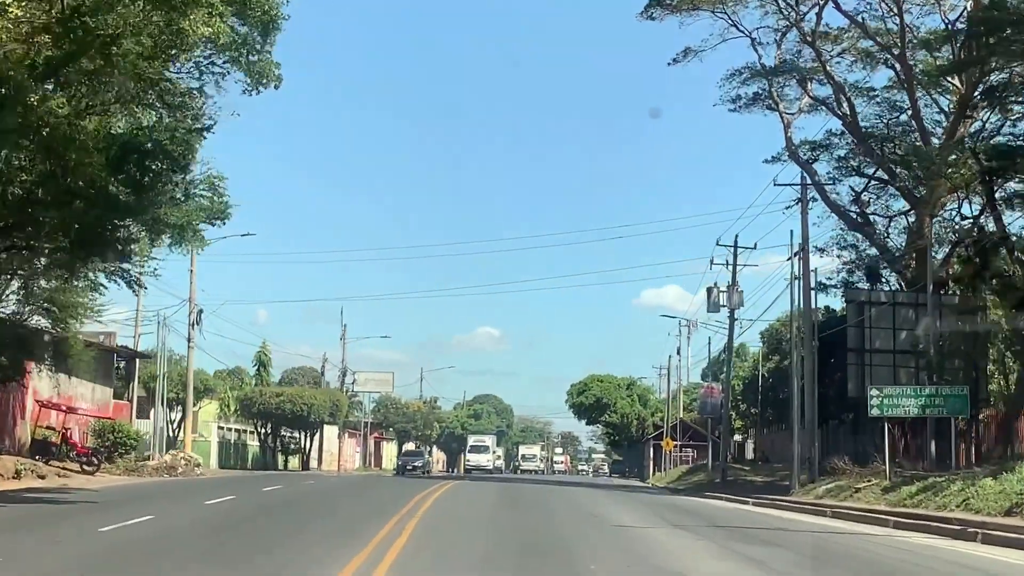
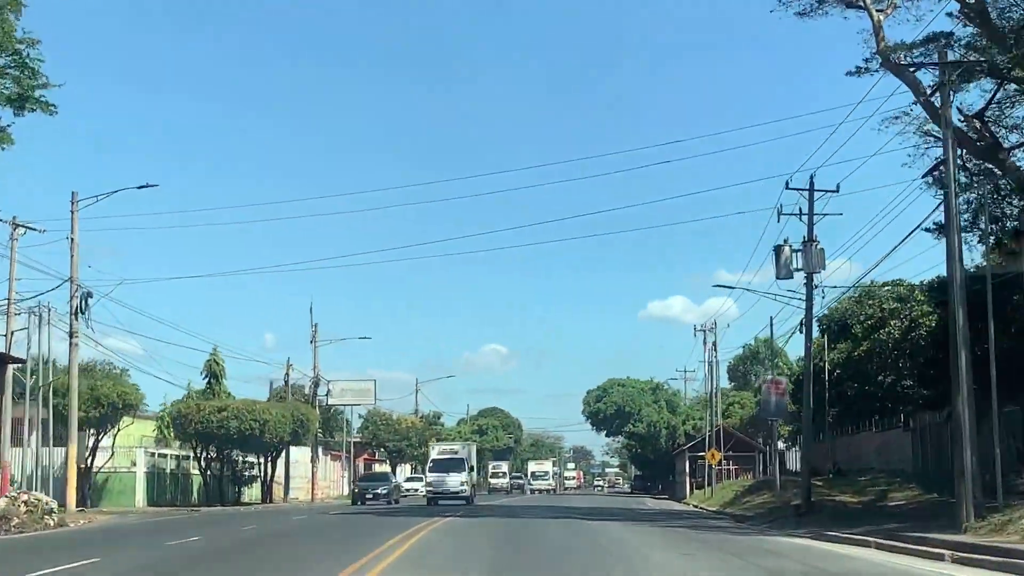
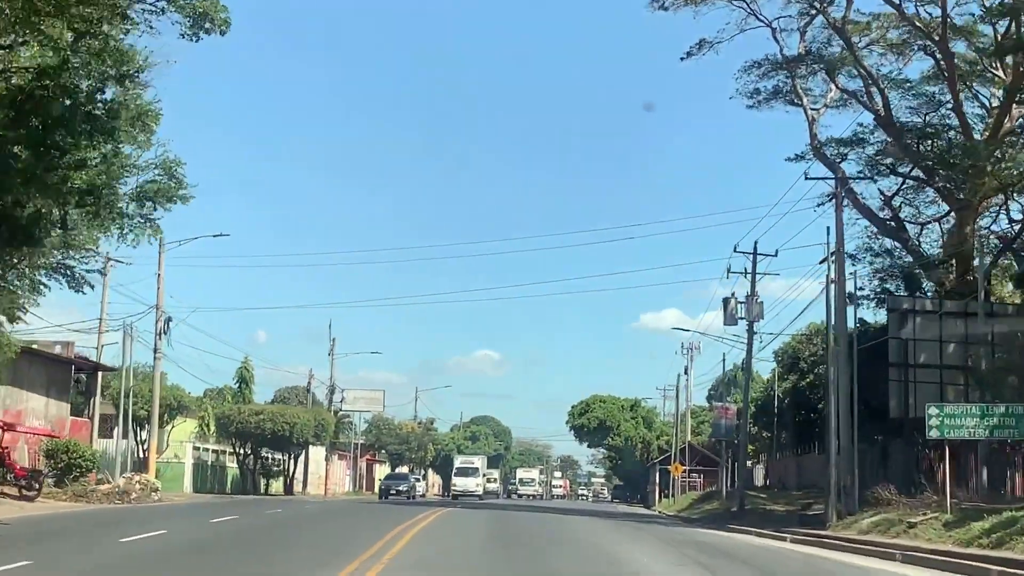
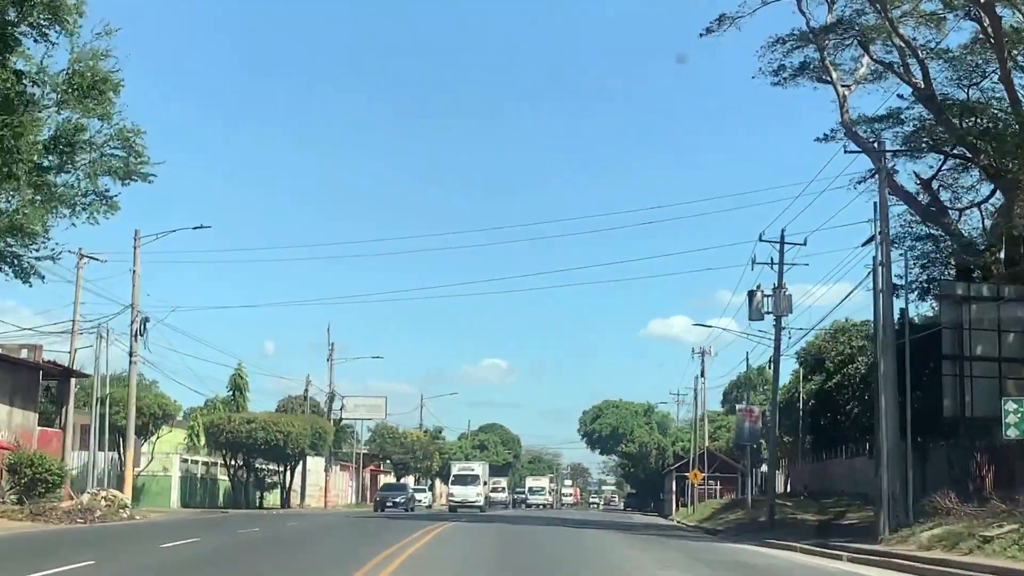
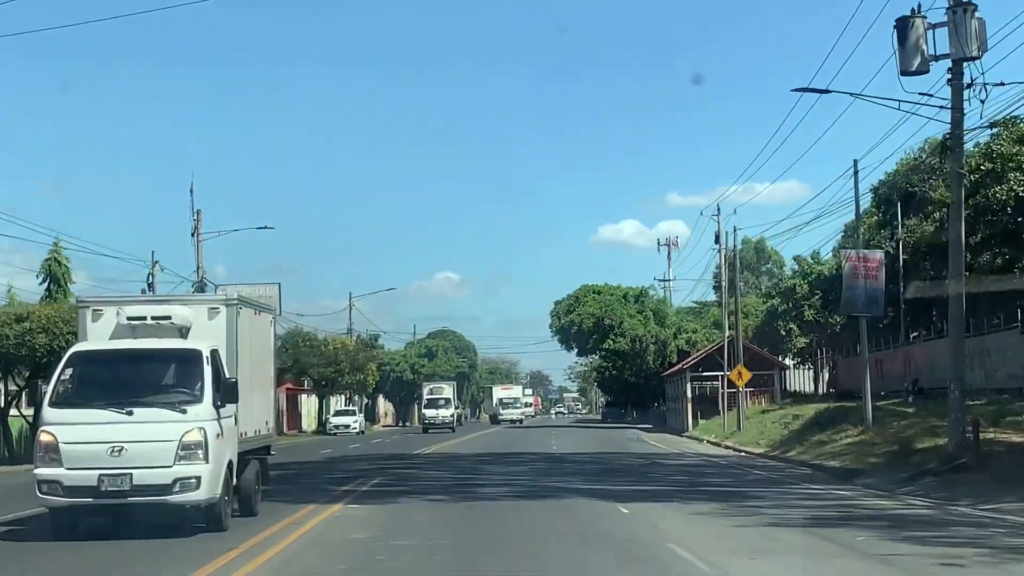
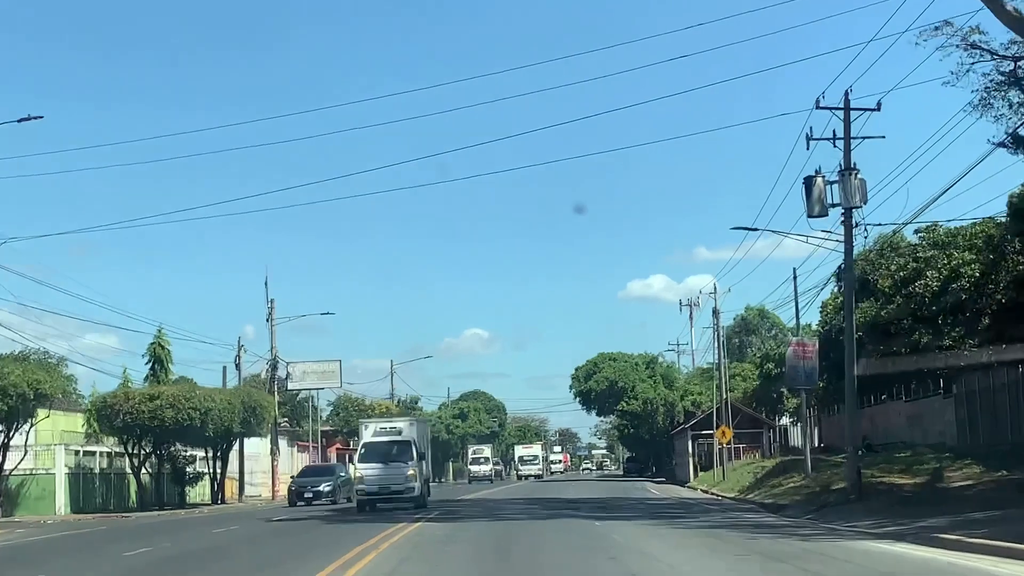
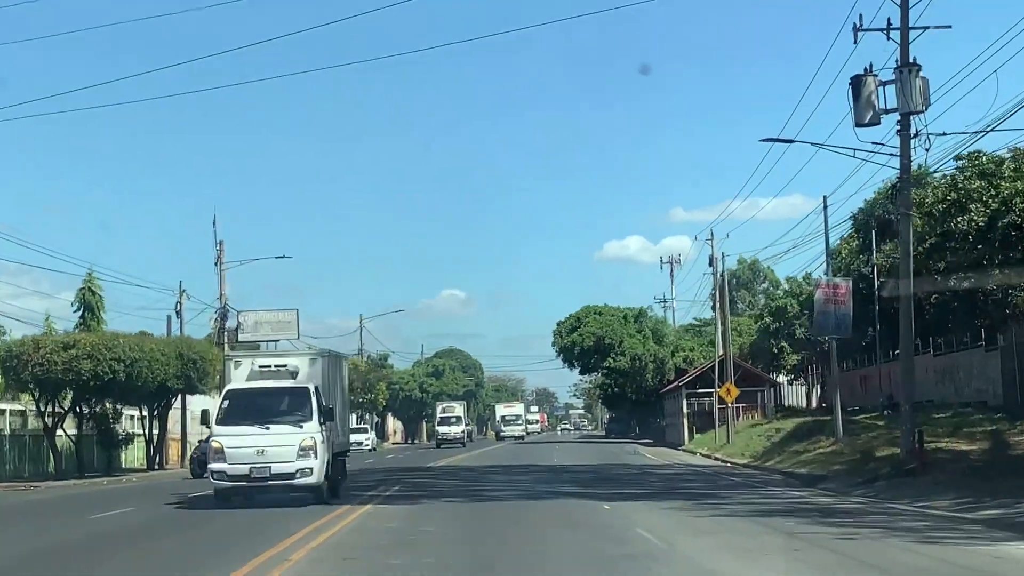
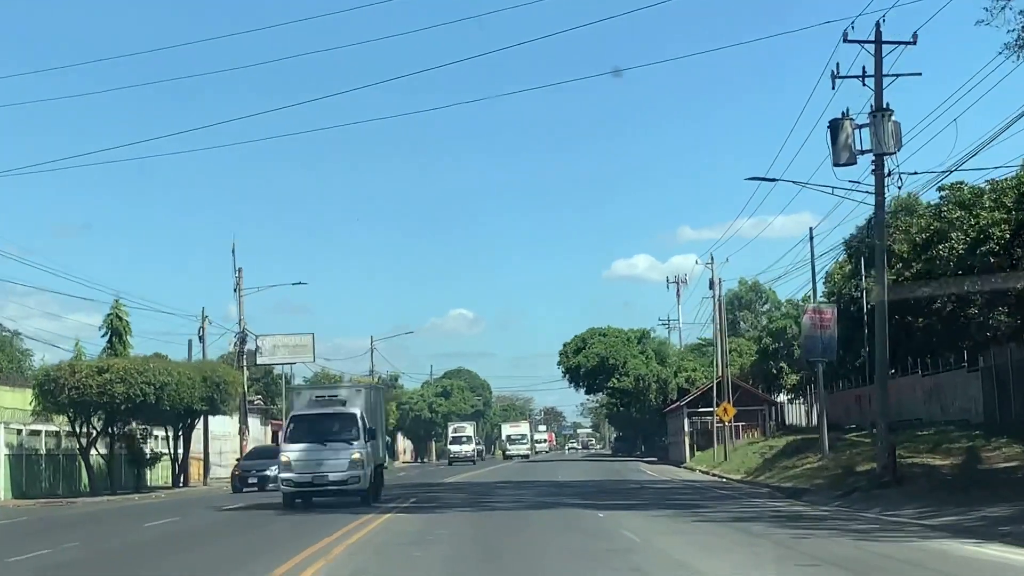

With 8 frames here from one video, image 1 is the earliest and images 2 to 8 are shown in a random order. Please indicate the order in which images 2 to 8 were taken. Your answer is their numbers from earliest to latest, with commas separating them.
3, 4, 2, 6, 8, 7, 5
